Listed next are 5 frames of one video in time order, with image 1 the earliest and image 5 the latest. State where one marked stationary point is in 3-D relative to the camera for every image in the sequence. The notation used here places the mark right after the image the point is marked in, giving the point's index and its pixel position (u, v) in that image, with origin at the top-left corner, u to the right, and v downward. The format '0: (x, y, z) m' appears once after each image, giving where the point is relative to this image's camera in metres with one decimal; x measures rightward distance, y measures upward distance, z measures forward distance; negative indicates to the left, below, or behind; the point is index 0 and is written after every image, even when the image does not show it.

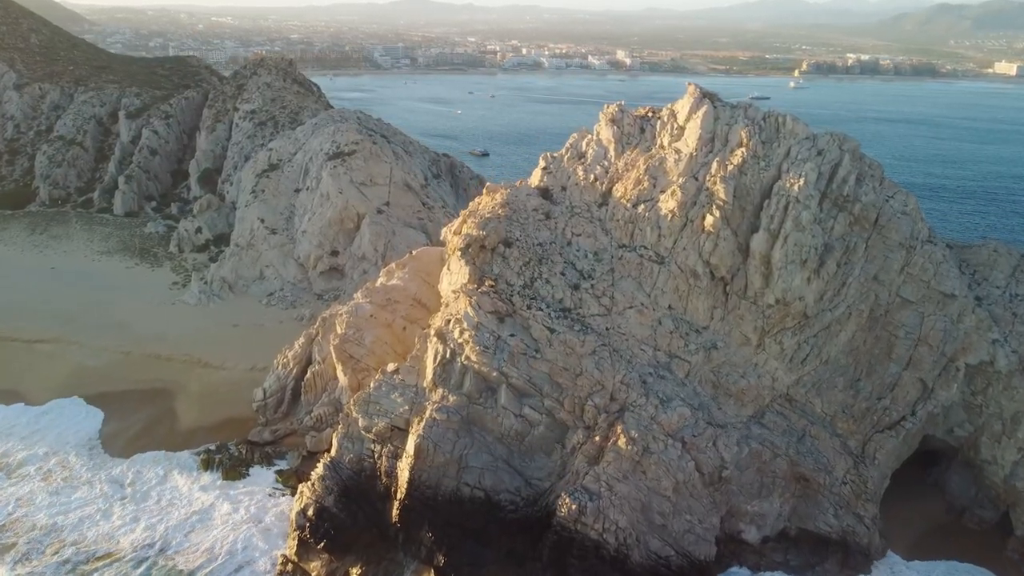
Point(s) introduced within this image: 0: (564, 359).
0: (+1.4, -1.9, +19.8) m
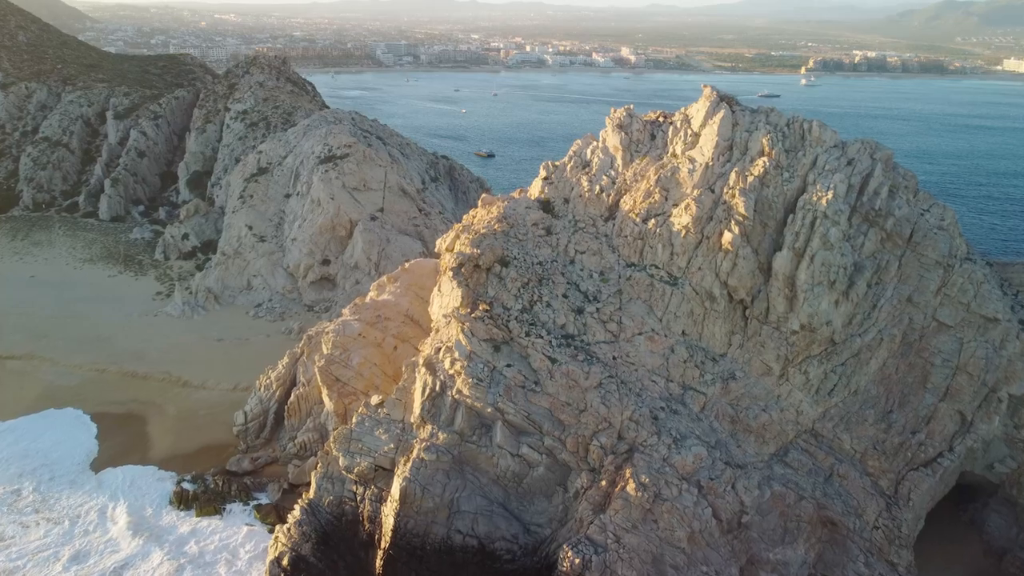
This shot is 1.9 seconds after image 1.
0: (+1.3, -2.6, +17.8) m
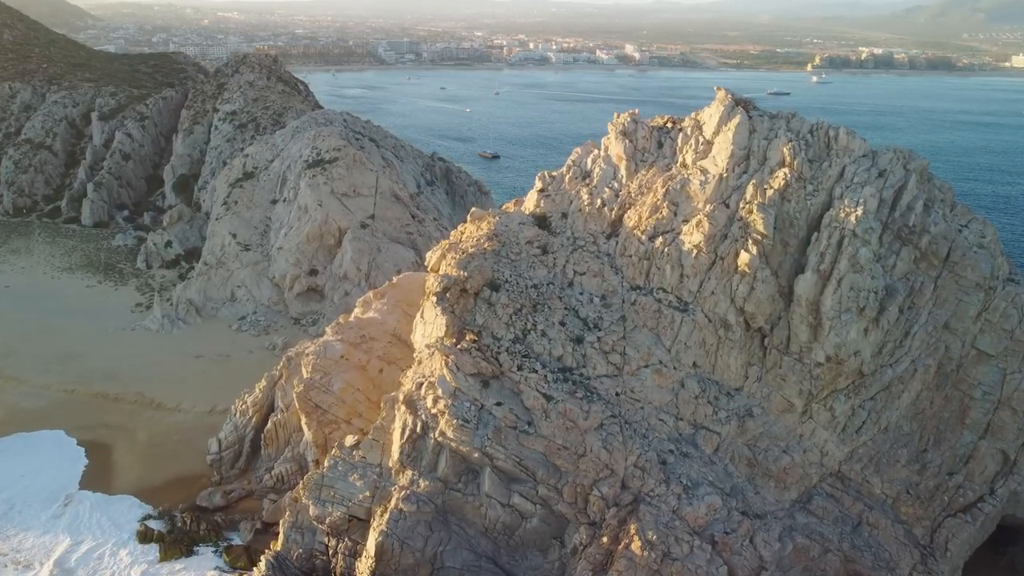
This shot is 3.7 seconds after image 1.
0: (+1.1, -3.2, +15.9) m
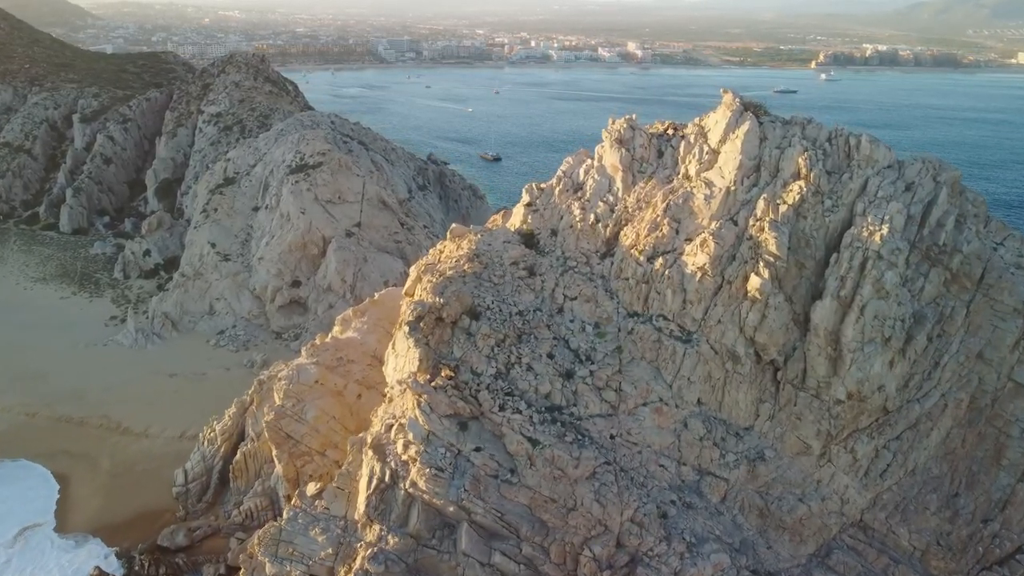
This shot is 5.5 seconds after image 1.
0: (+0.7, -3.8, +14.0) m
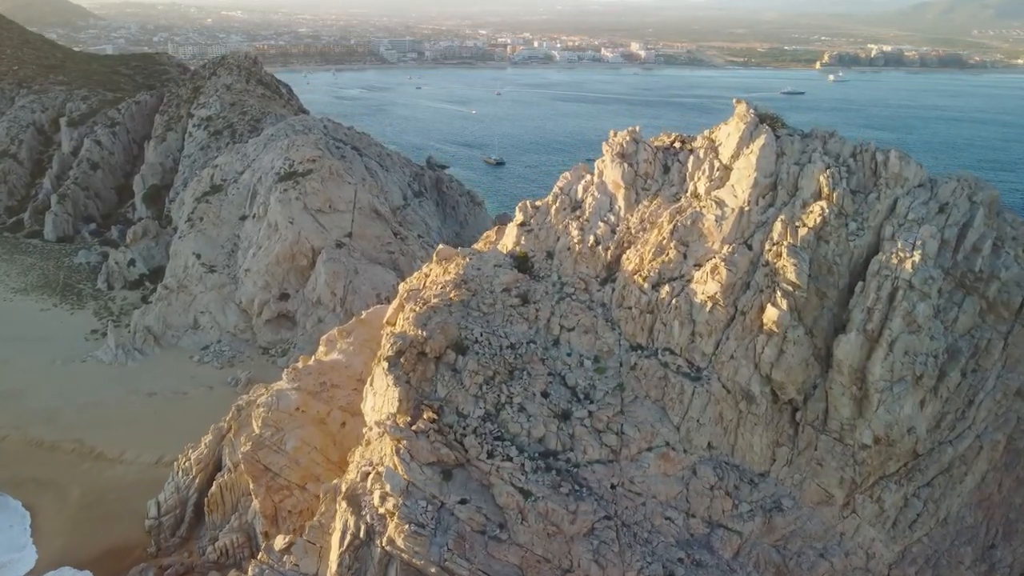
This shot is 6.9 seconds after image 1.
0: (+0.5, -4.3, +12.6) m
